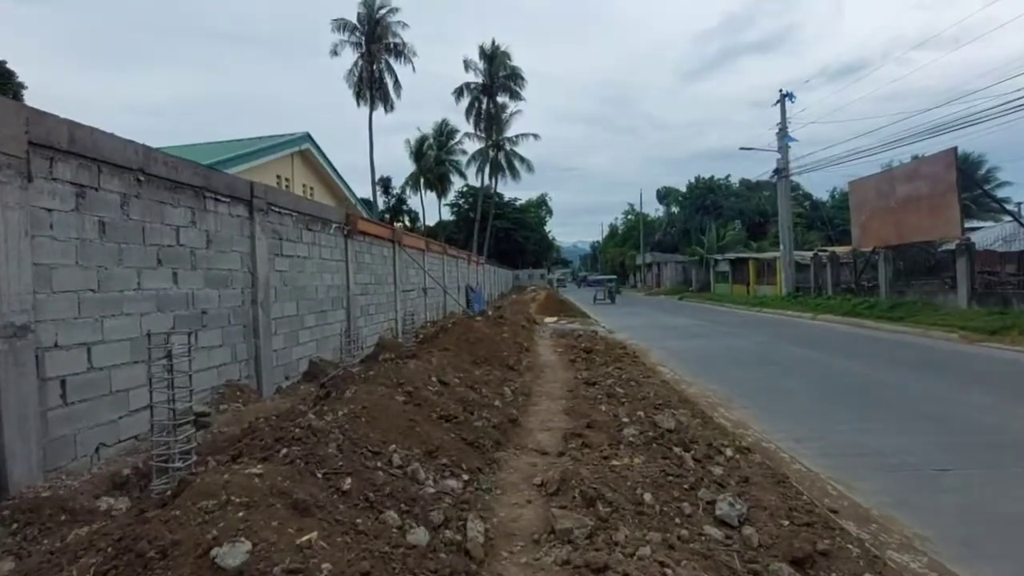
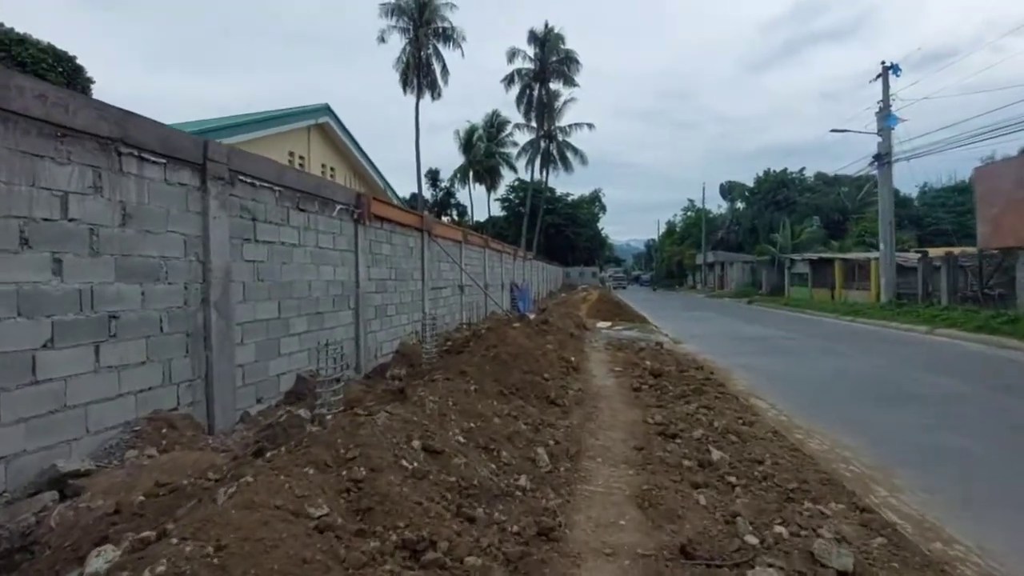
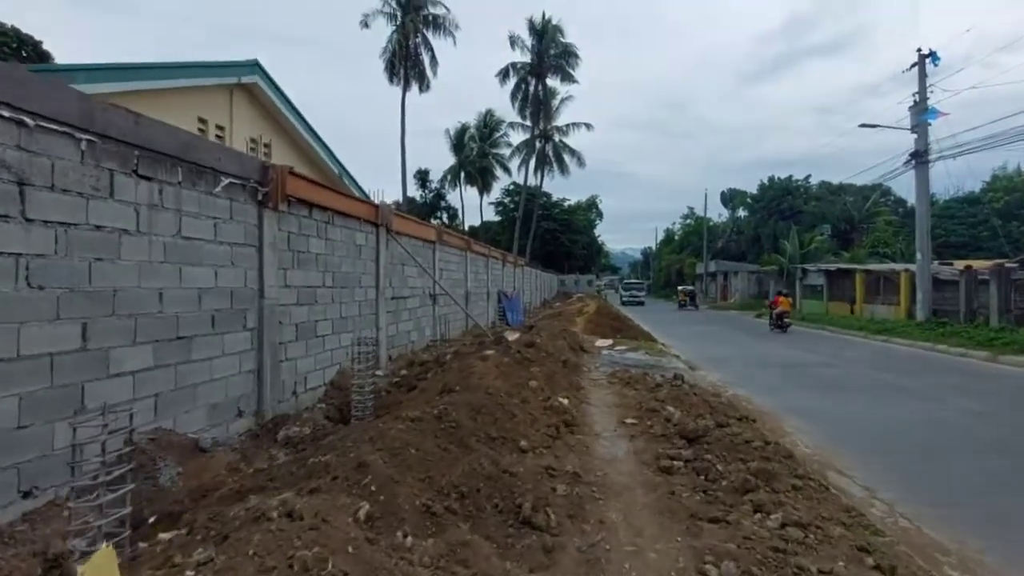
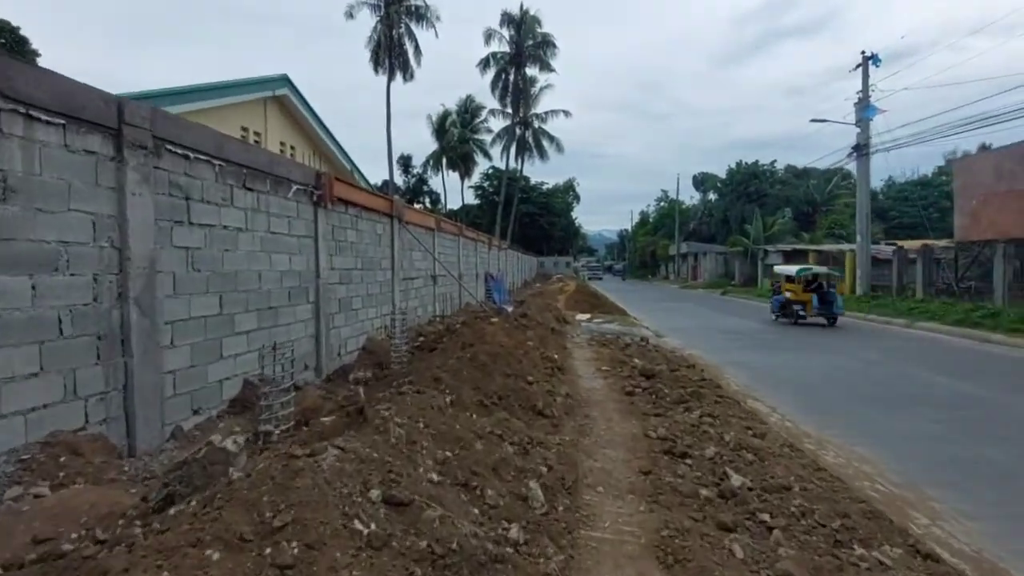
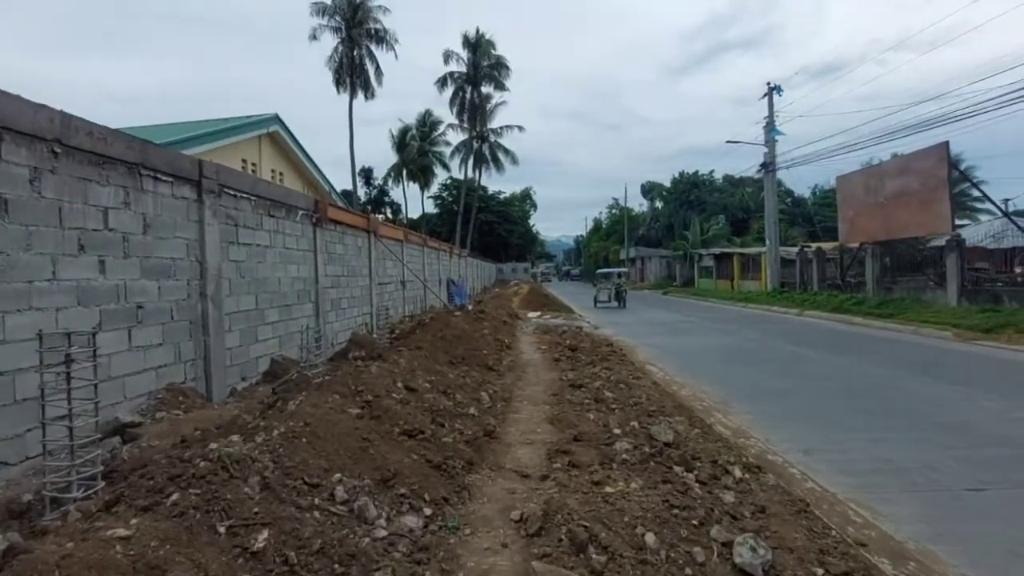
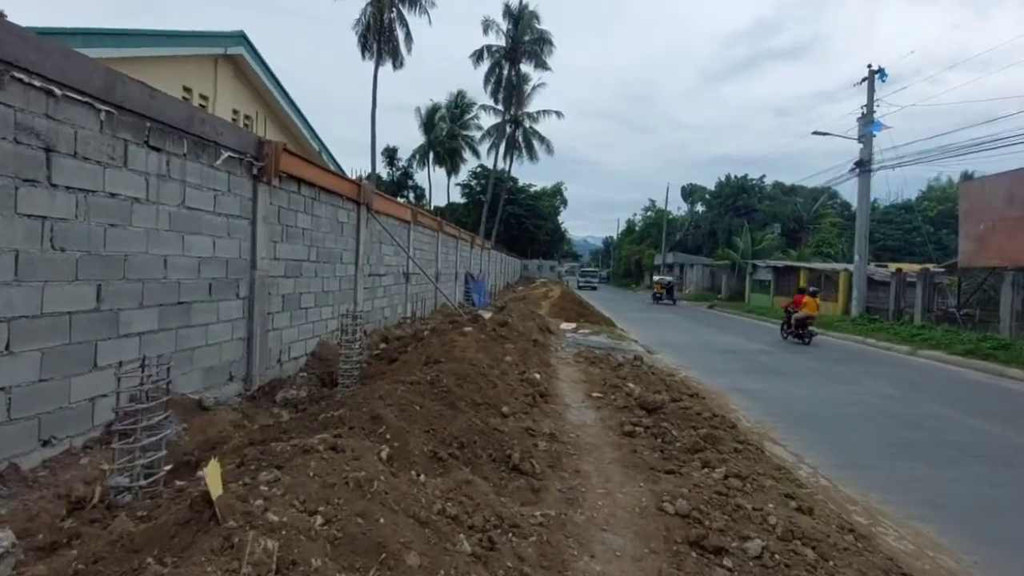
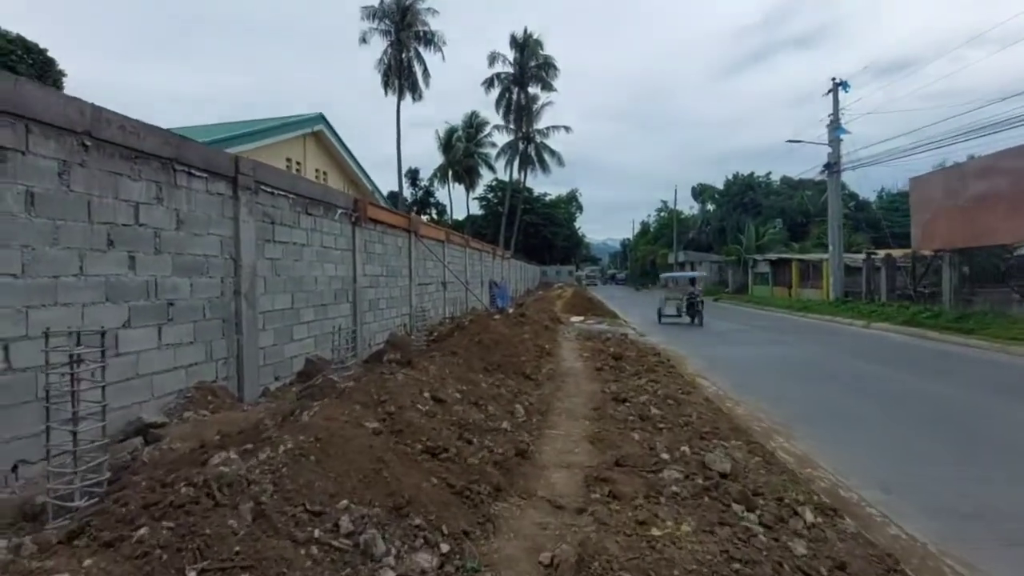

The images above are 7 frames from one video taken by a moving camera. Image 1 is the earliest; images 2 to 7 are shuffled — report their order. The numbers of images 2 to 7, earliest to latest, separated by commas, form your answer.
5, 7, 2, 4, 6, 3
